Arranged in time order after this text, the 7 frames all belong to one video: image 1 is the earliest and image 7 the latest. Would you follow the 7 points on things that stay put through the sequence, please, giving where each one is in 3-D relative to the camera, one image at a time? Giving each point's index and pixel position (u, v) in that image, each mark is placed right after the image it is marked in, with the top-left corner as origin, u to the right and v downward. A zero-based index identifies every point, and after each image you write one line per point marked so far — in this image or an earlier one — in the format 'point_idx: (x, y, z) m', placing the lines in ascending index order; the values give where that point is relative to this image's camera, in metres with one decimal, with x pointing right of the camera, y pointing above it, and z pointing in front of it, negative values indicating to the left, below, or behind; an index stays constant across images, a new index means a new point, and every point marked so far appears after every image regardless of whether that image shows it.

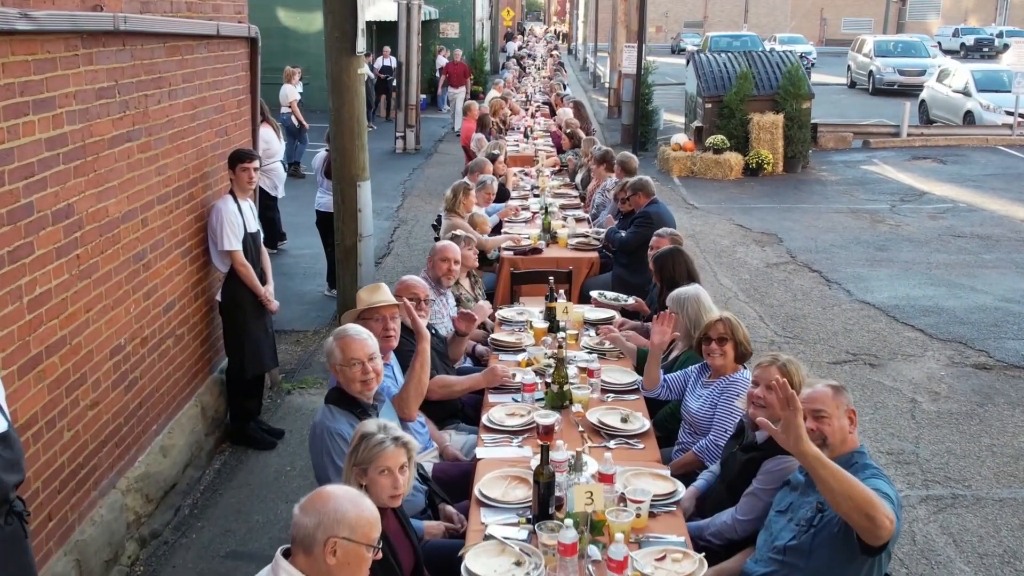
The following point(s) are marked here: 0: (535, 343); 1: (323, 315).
0: (+0.2, -0.5, +5.8) m
1: (-2.9, -0.4, +9.4) m
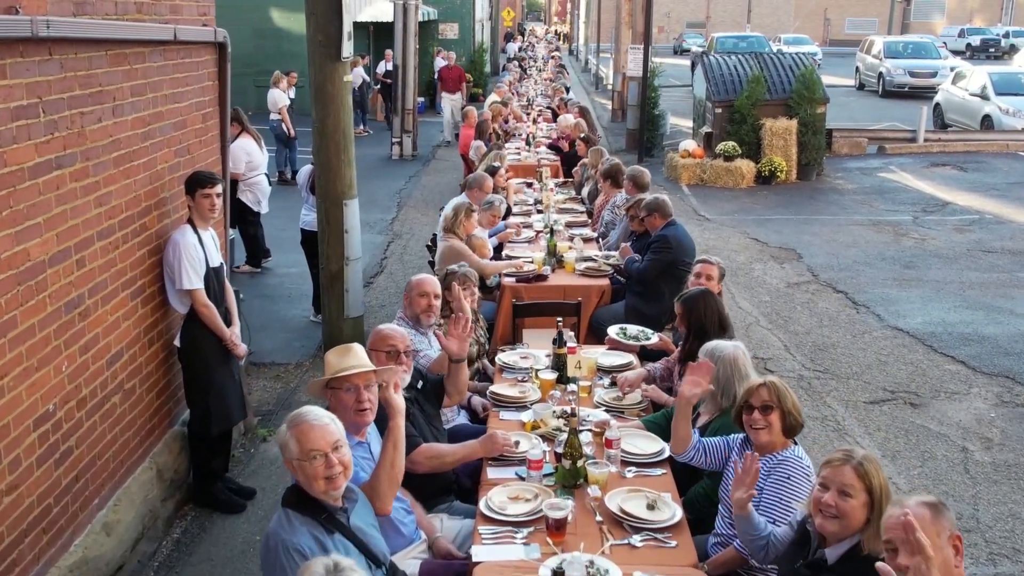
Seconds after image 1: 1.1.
0: (+0.2, -0.9, +5.0) m
1: (-2.9, -0.8, +8.6) m
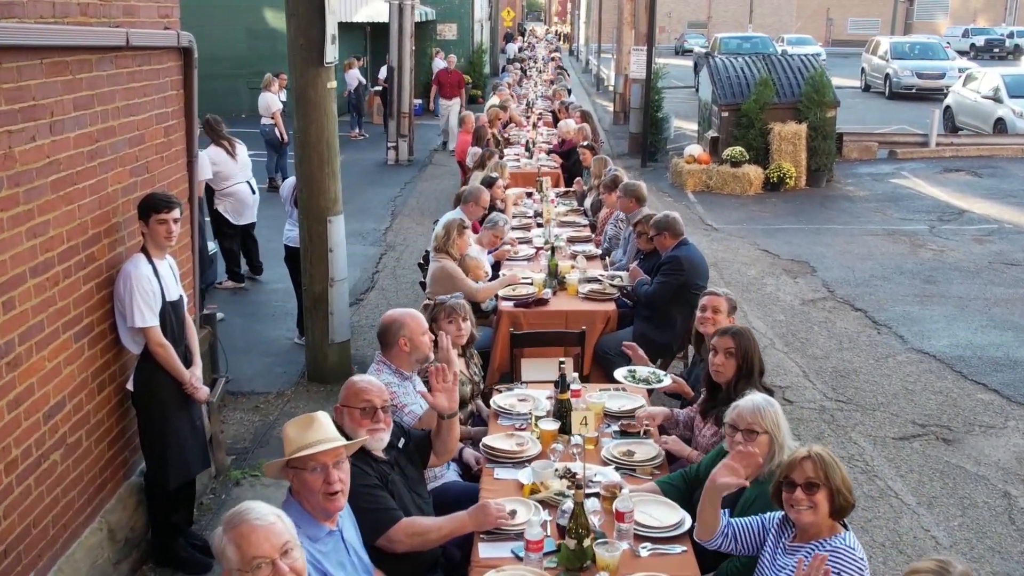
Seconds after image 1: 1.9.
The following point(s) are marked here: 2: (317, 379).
0: (+0.2, -1.2, +4.4) m
1: (-2.9, -1.1, +8.0) m
2: (-2.5, -1.2, +7.7) m
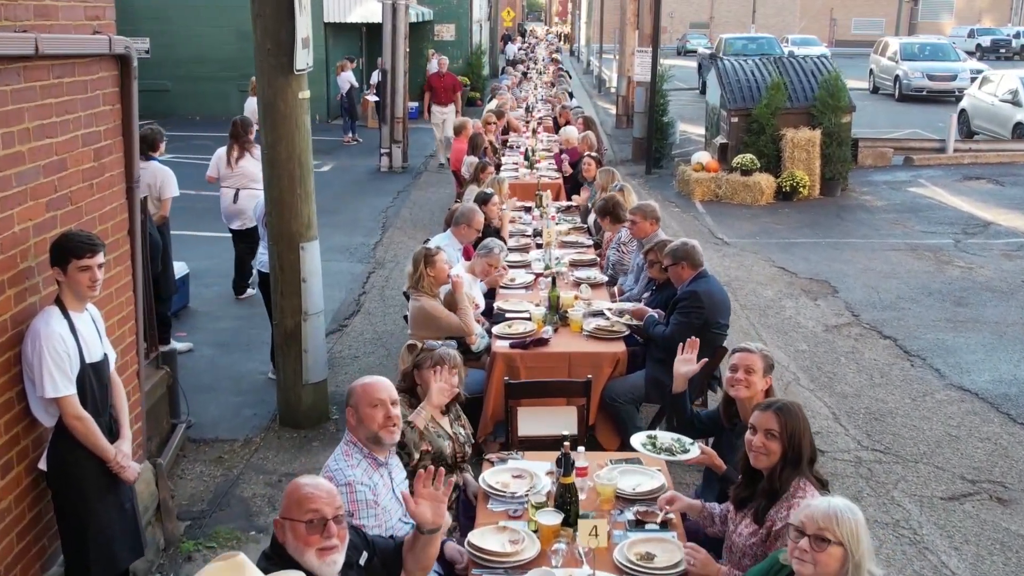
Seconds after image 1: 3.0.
0: (+0.2, -1.6, +3.6) m
1: (-3.0, -1.5, +7.2) m
2: (-2.5, -1.5, +6.9) m
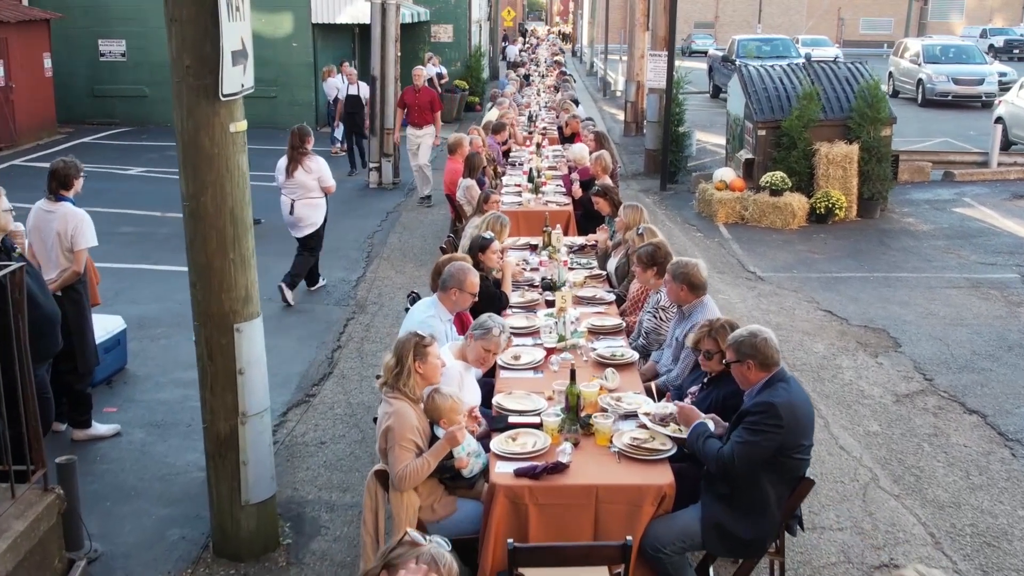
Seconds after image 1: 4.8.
0: (+0.2, -2.4, +2.0) m
1: (-3.0, -2.3, +5.6) m
2: (-2.5, -2.3, +5.3) m
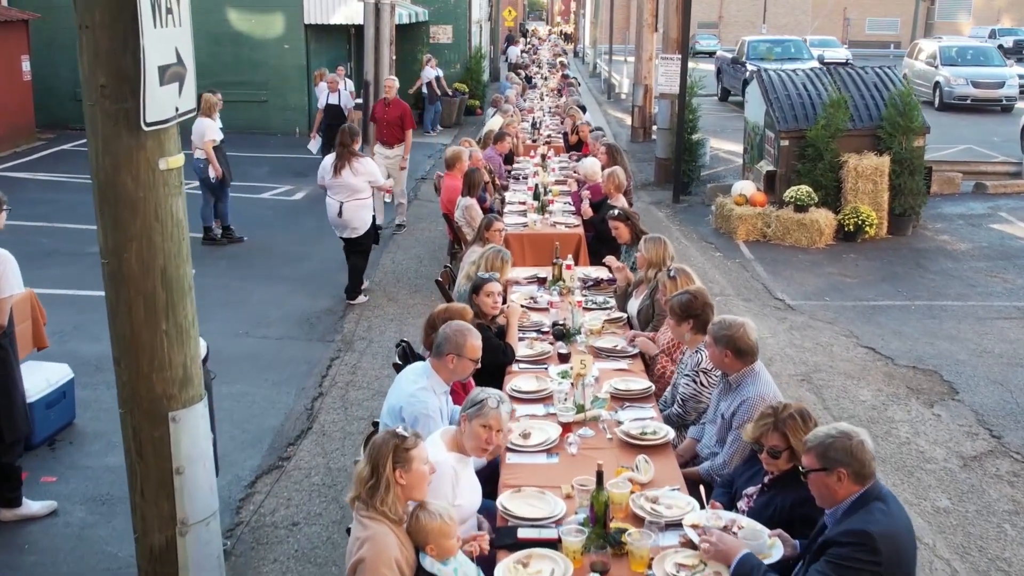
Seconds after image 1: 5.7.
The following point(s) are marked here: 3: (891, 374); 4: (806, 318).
0: (+0.3, -2.9, +0.9) m
1: (-2.9, -2.8, +4.5) m
2: (-2.4, -2.8, +4.2) m
3: (+5.1, -1.2, +8.2) m
4: (+4.7, -0.5, +9.6) m
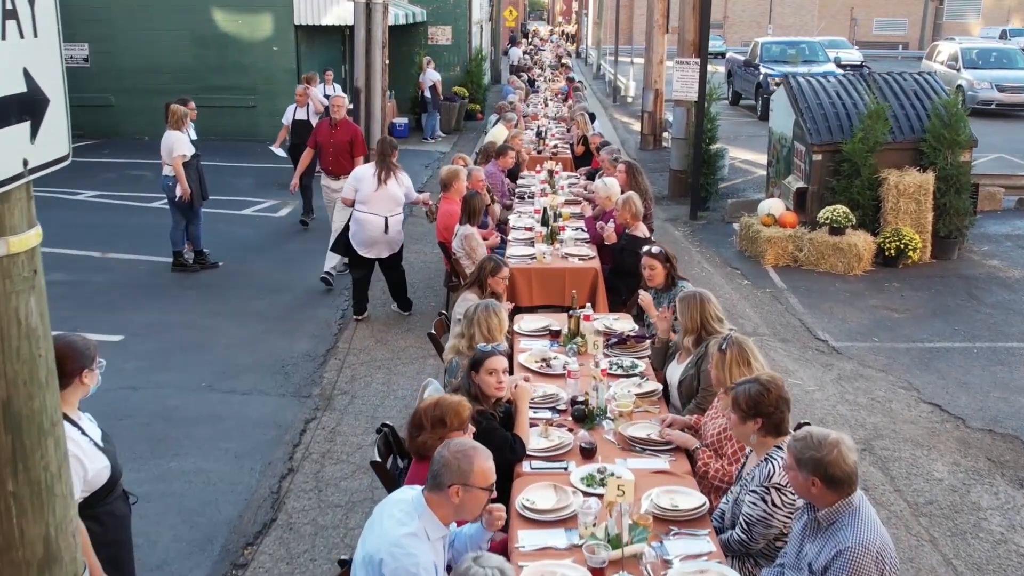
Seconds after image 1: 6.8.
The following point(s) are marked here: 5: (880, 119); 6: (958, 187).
0: (+0.3, -3.5, -0.3) m
1: (-2.8, -3.3, +3.3) m
2: (-2.4, -3.4, +3.0) m
3: (+5.2, -1.8, +6.9) m
4: (+4.8, -1.1, +8.4) m
5: (+7.1, +3.3, +11.6) m
6: (+8.7, +1.9, +11.7) m
